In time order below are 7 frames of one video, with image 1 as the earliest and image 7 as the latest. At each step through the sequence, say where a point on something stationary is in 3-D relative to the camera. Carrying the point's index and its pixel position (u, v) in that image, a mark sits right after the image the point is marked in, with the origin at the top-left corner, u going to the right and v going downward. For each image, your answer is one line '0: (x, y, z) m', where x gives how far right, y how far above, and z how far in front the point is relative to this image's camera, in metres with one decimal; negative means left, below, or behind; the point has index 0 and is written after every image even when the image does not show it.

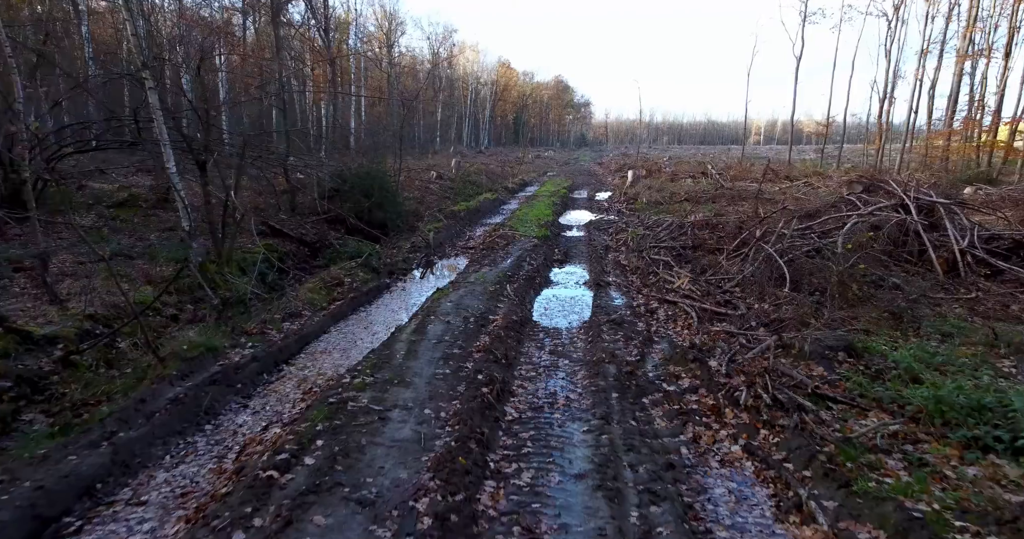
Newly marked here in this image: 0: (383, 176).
0: (-4.4, +3.2, +18.4) m
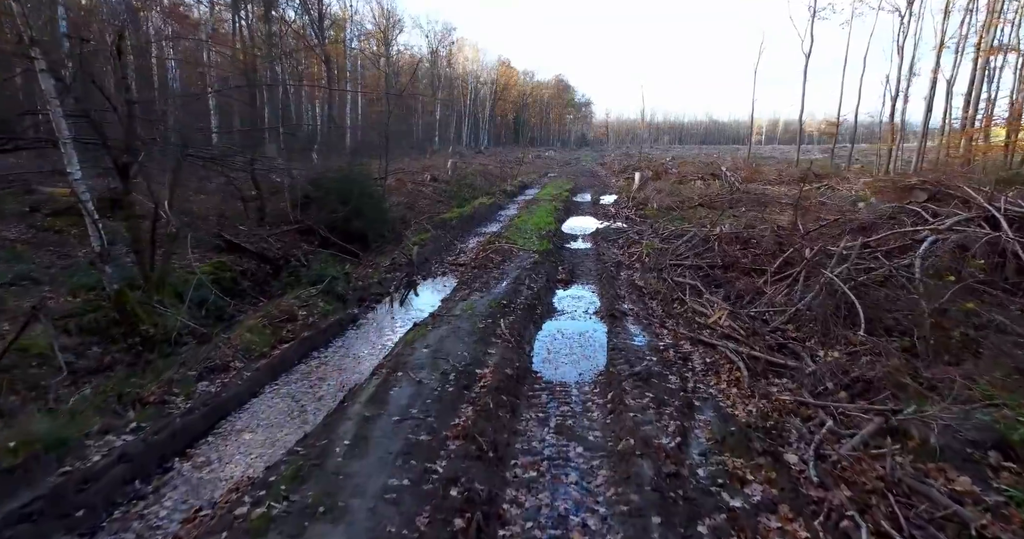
0: (-4.5, +2.7, +16.4) m
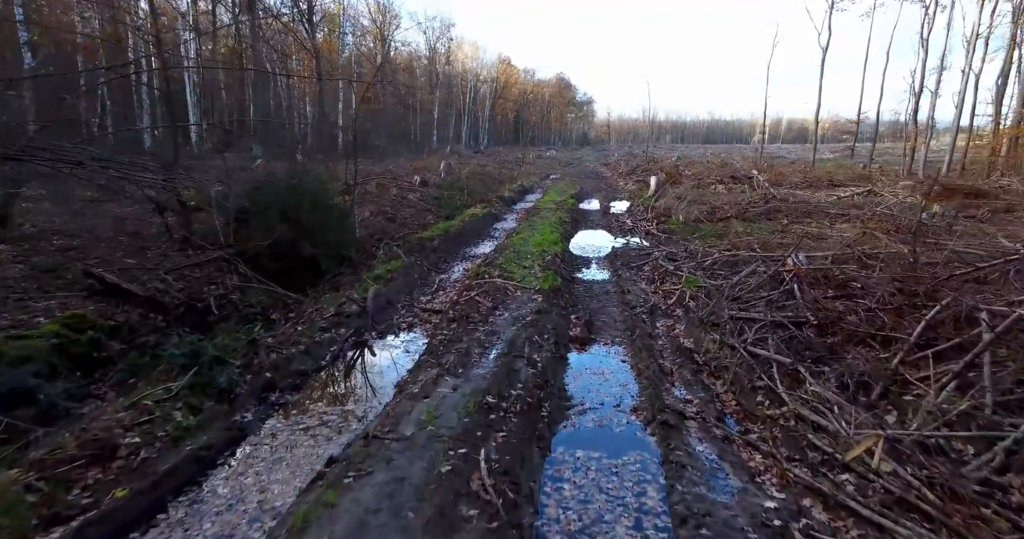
0: (-4.6, +1.9, +12.8) m
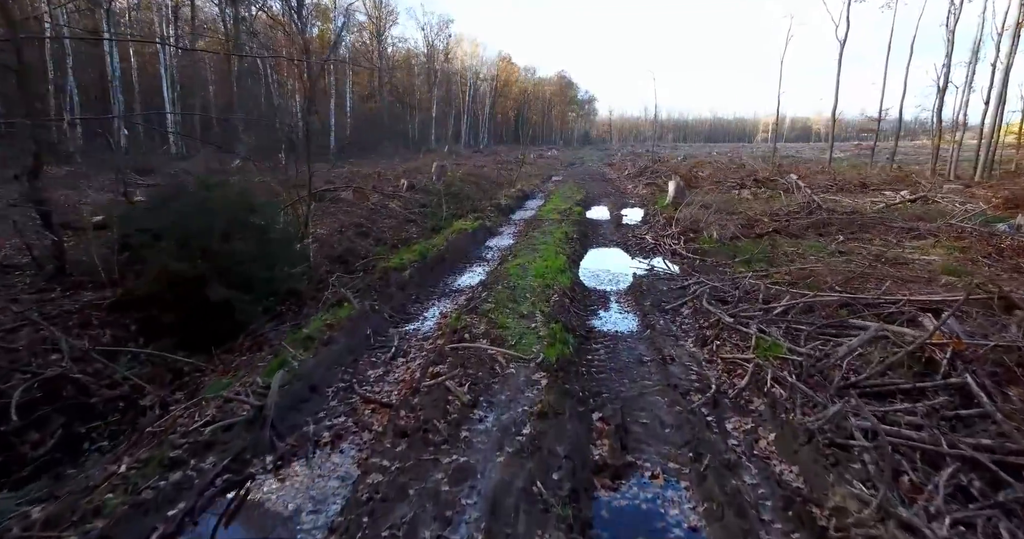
0: (-4.7, +1.1, +9.3) m
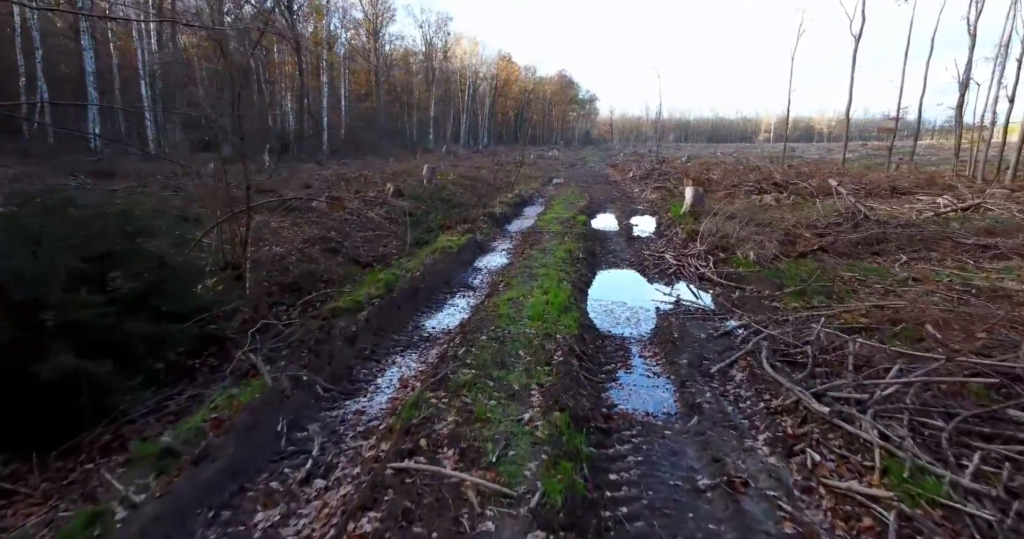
0: (-4.9, +0.4, +6.4) m
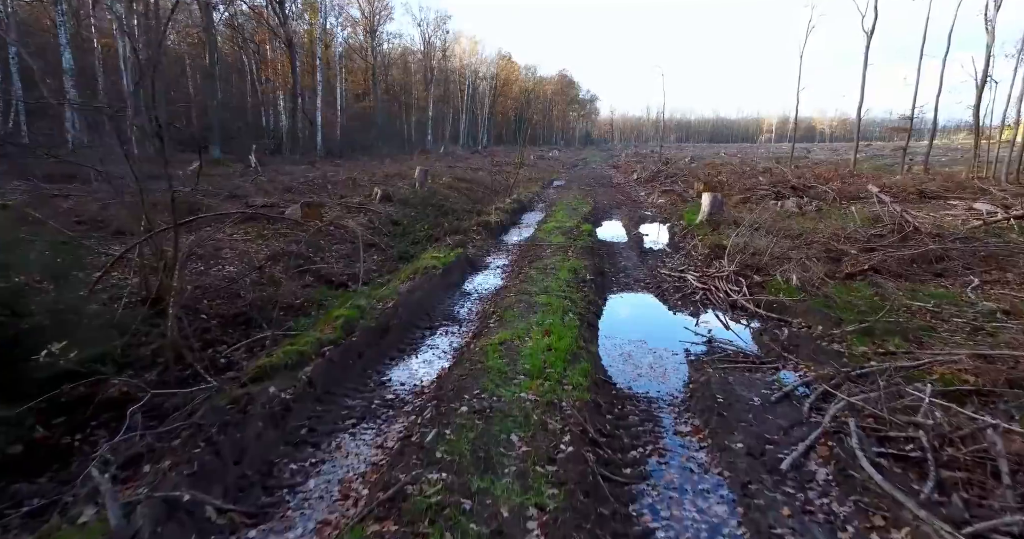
0: (-5.0, -0.2, +4.2) m
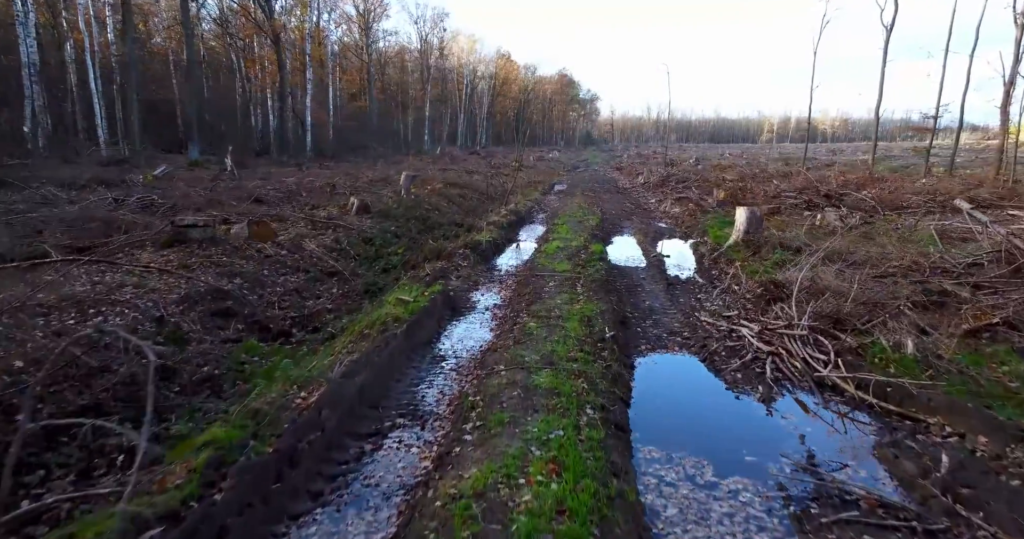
0: (-5.2, -1.1, +0.7) m
